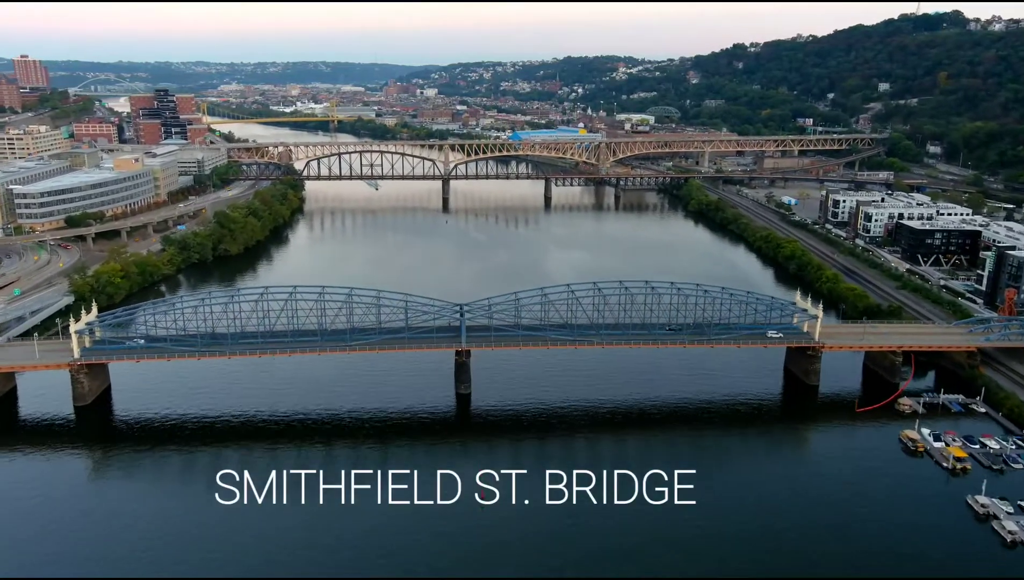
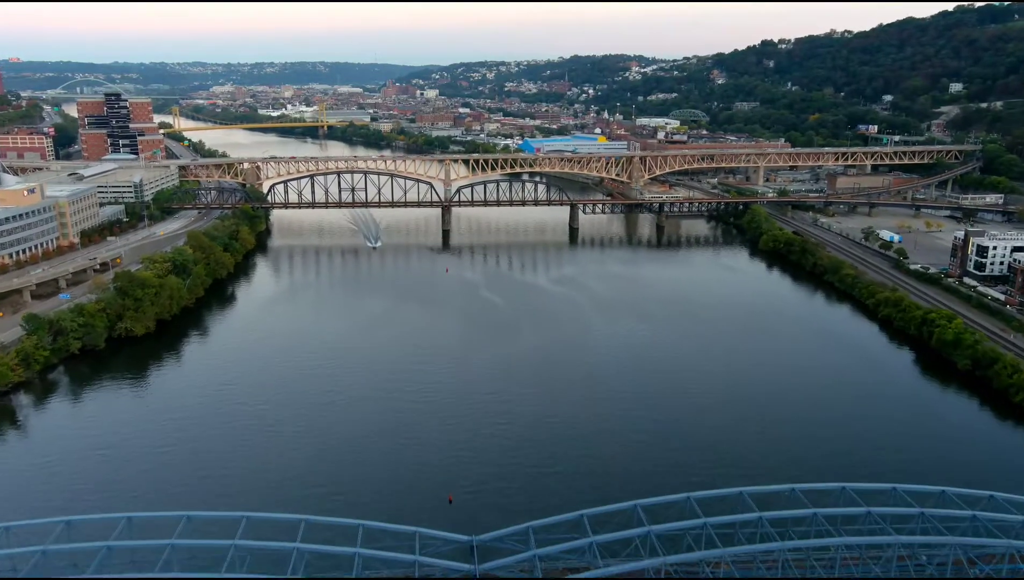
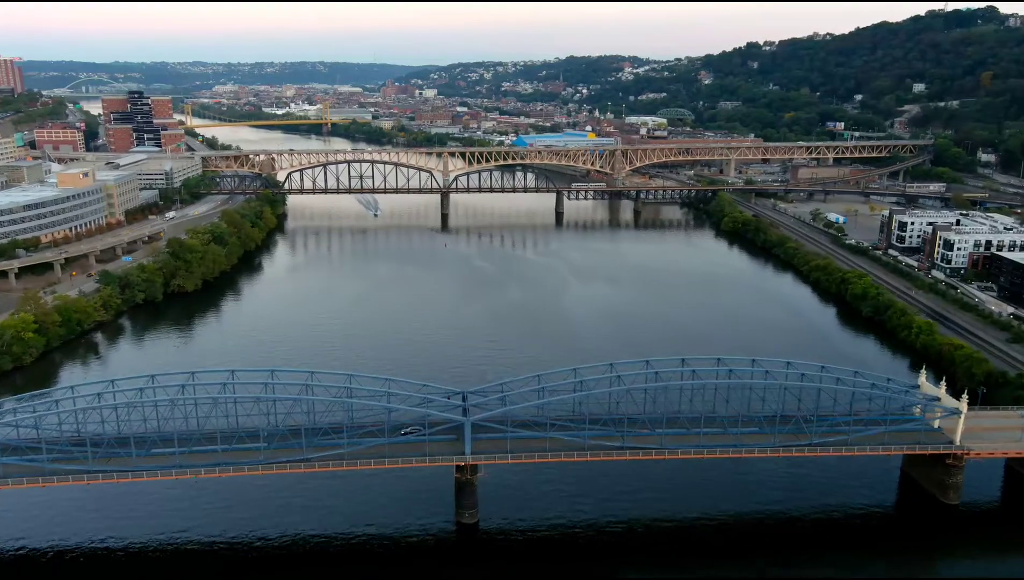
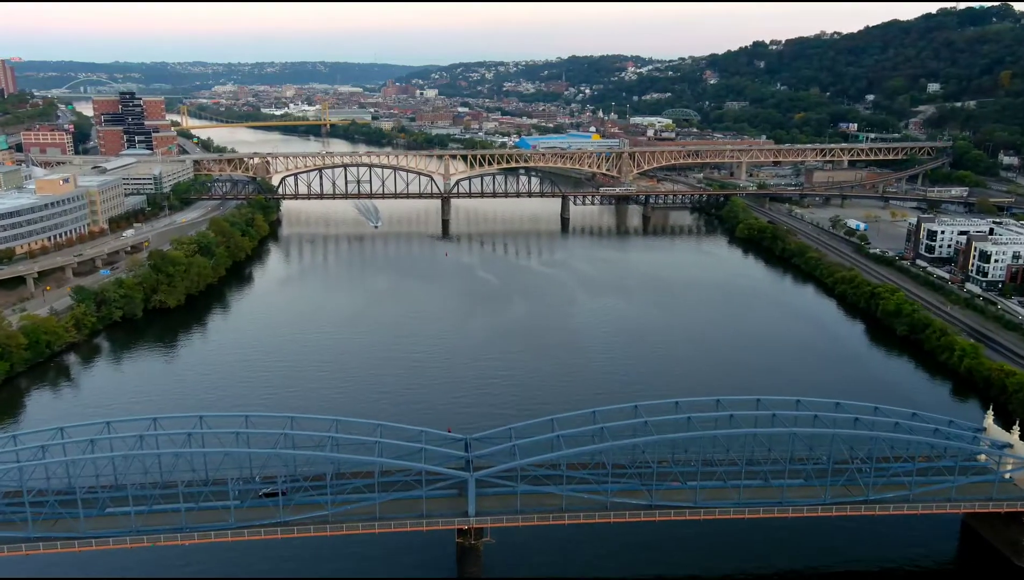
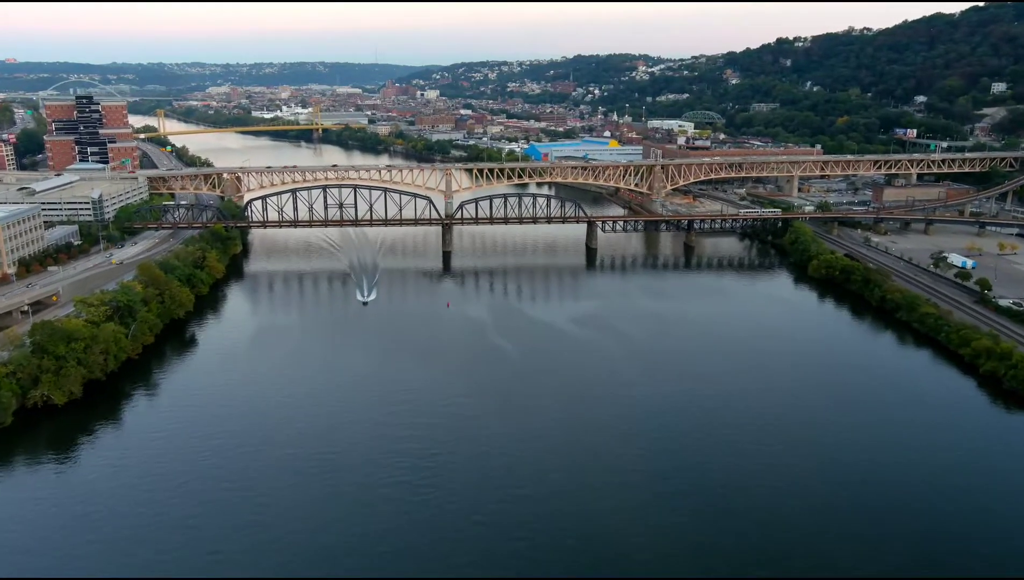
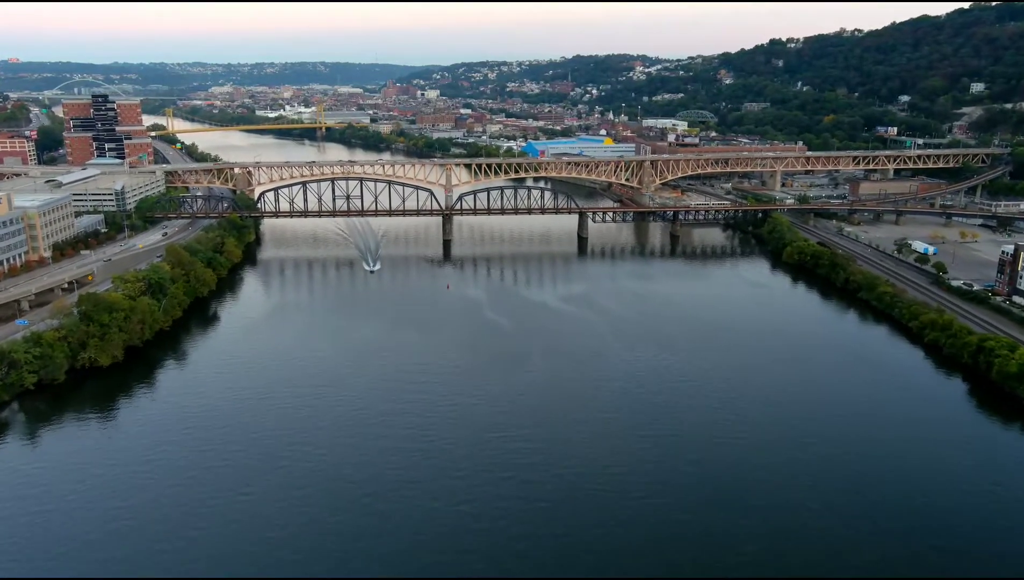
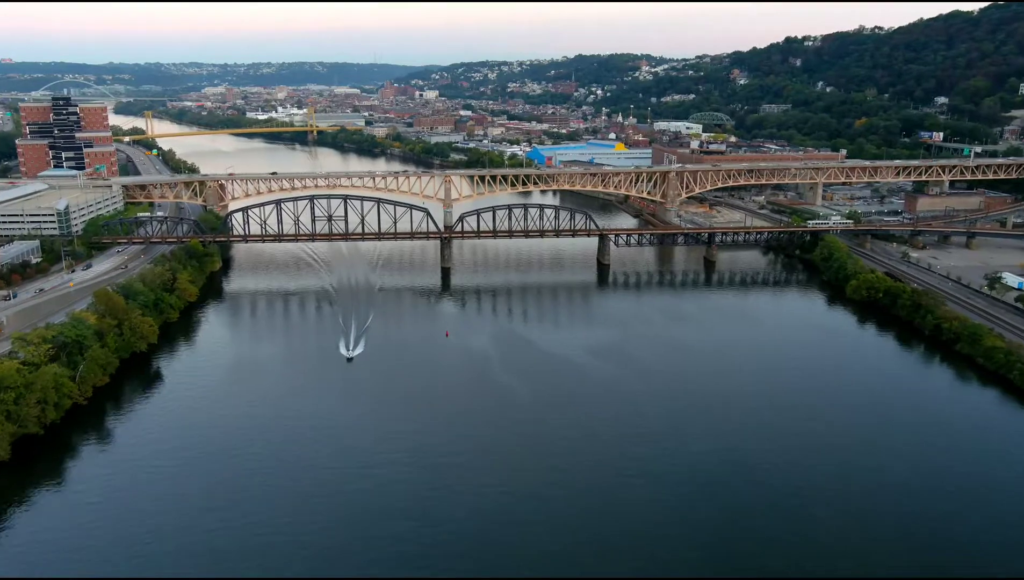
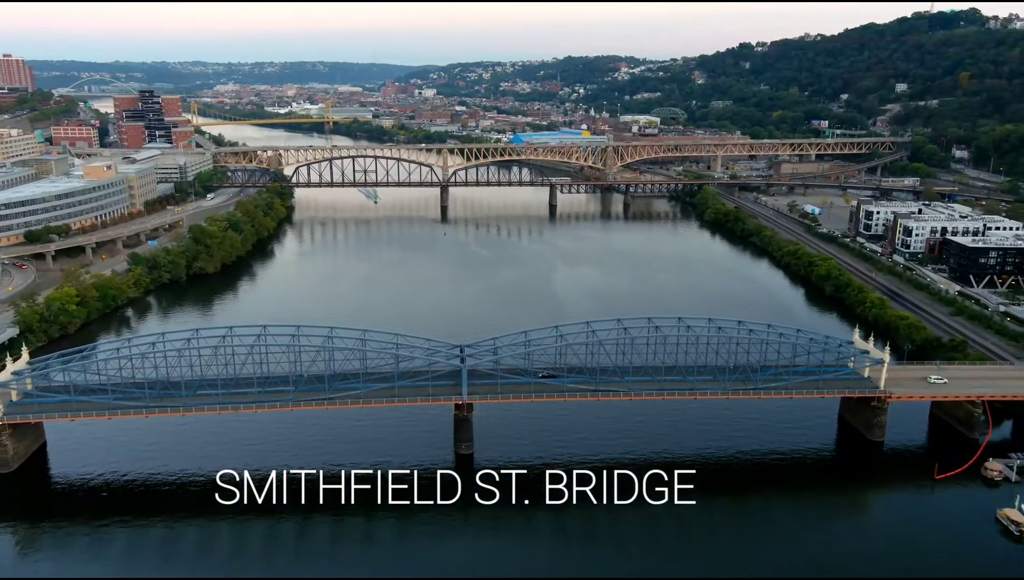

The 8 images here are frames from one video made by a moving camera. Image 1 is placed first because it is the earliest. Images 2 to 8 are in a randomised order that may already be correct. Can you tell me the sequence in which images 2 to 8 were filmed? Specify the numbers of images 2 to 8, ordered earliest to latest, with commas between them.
8, 3, 4, 2, 6, 5, 7
